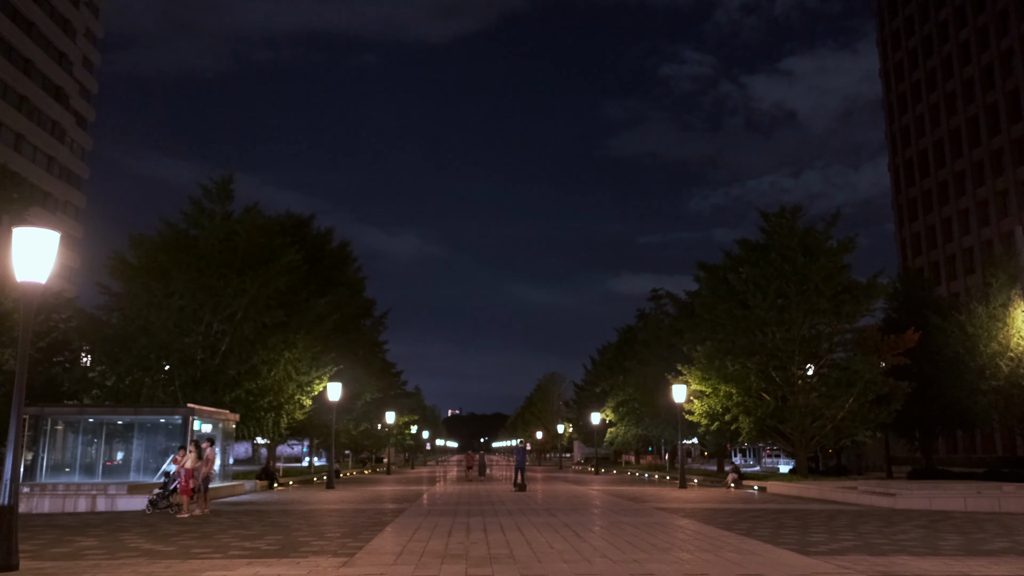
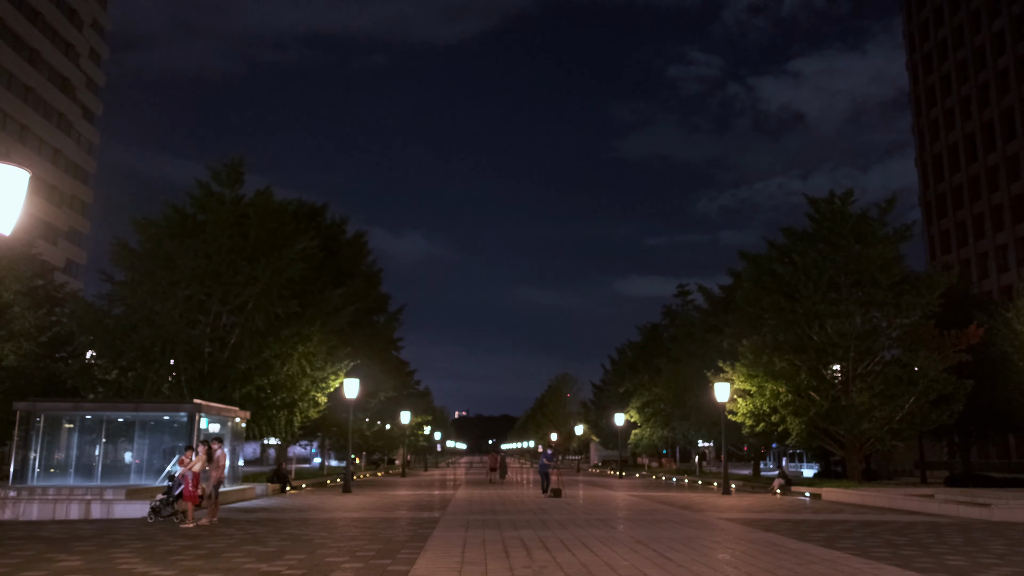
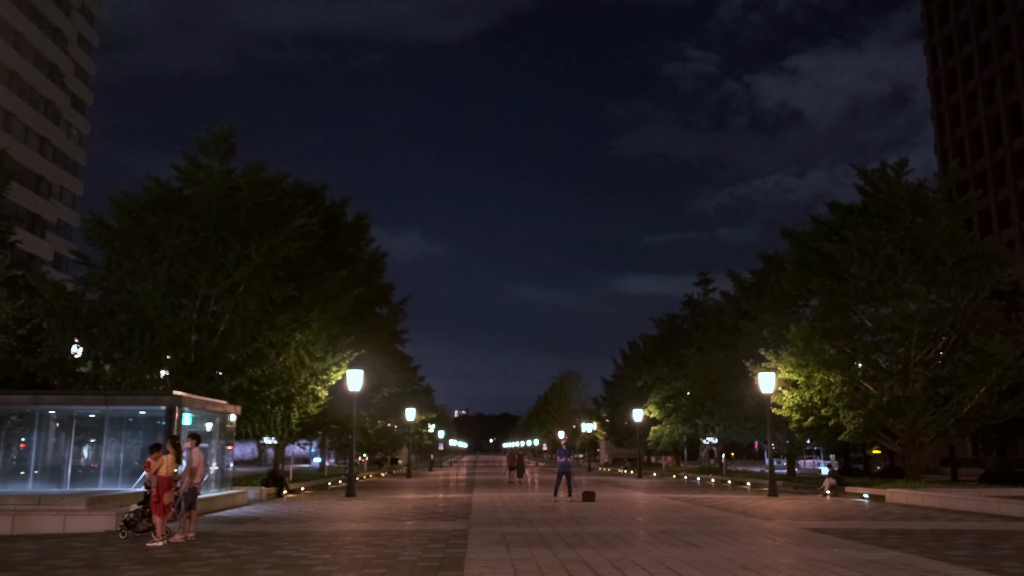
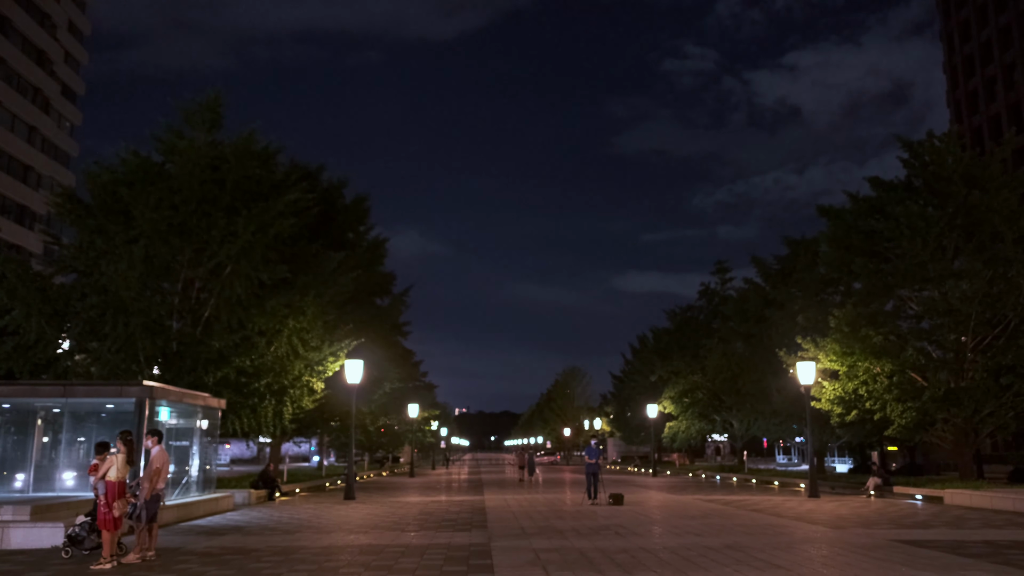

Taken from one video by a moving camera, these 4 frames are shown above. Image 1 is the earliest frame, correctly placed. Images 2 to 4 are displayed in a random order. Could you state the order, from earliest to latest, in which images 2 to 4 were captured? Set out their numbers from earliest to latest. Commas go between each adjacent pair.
2, 3, 4
